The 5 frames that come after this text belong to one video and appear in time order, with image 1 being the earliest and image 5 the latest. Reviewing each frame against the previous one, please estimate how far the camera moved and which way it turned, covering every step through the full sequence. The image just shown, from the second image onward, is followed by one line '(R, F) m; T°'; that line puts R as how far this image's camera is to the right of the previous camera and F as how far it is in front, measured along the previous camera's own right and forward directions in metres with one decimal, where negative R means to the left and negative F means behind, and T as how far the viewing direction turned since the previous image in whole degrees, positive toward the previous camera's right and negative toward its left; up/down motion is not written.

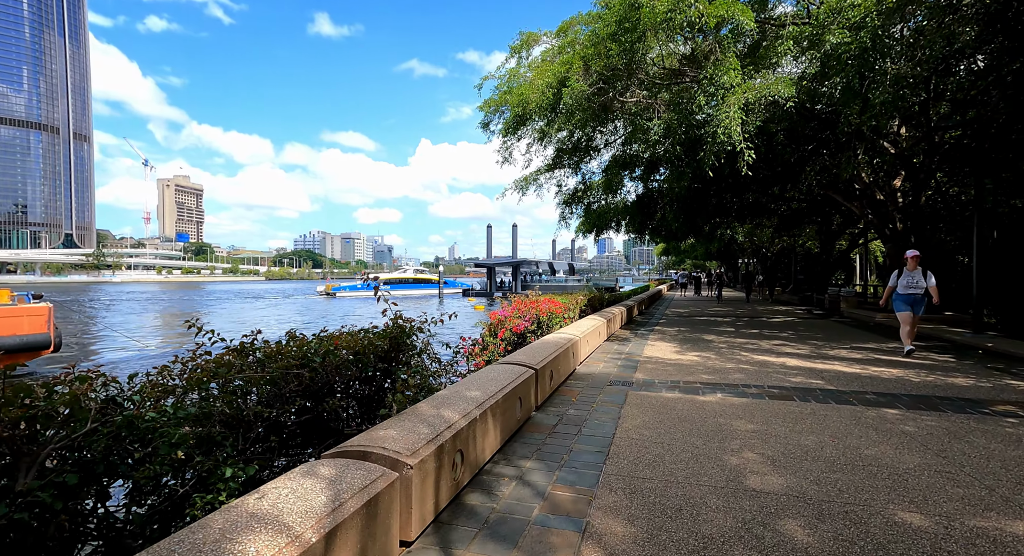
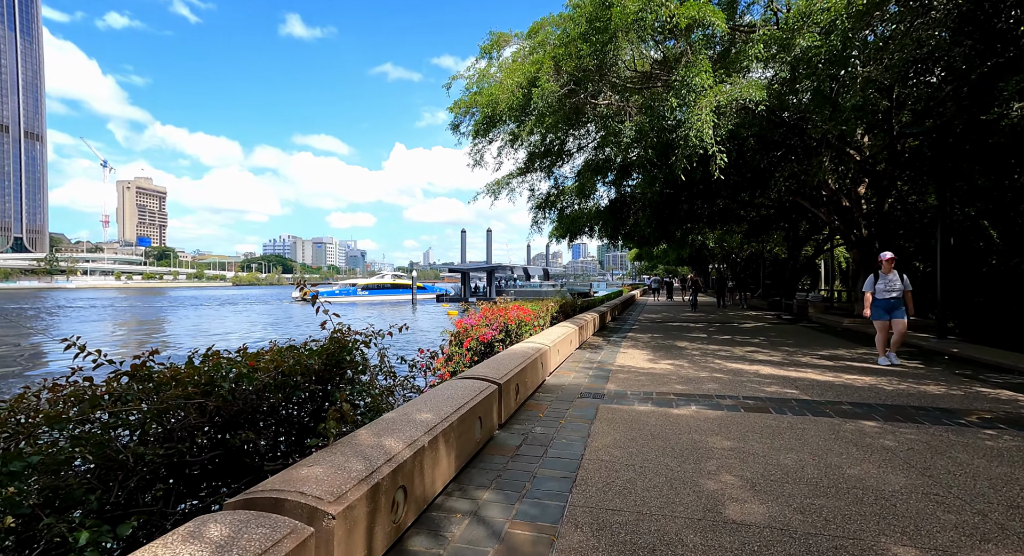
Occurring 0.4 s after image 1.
(+0.1, +0.3) m; +3°
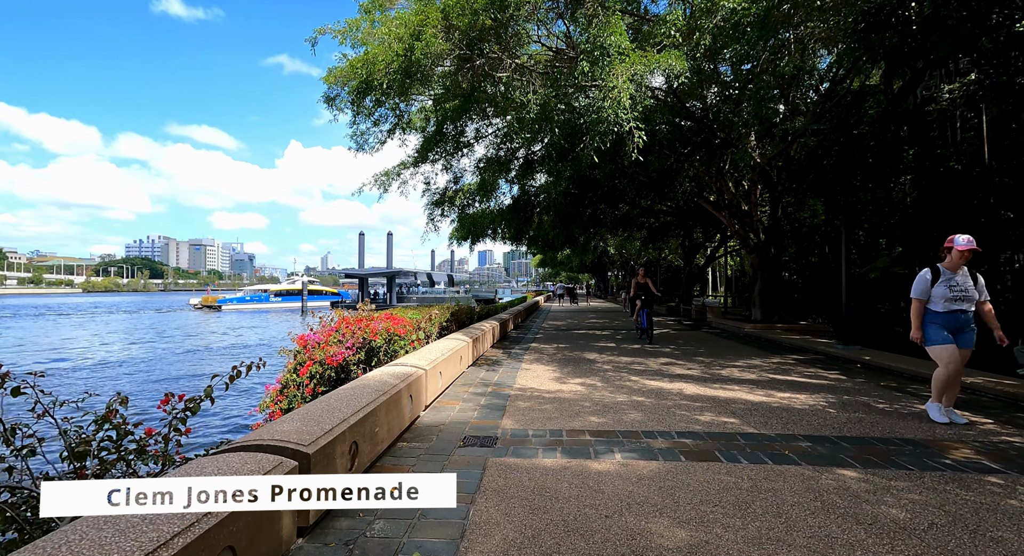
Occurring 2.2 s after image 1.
(+0.4, +1.6) m; +10°
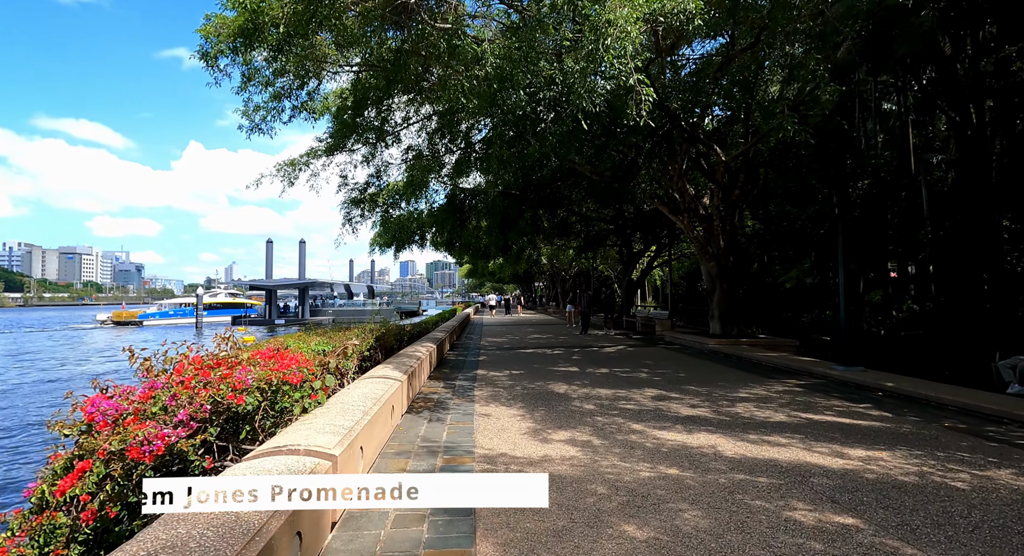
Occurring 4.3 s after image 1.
(-0.3, +2.2) m; +8°
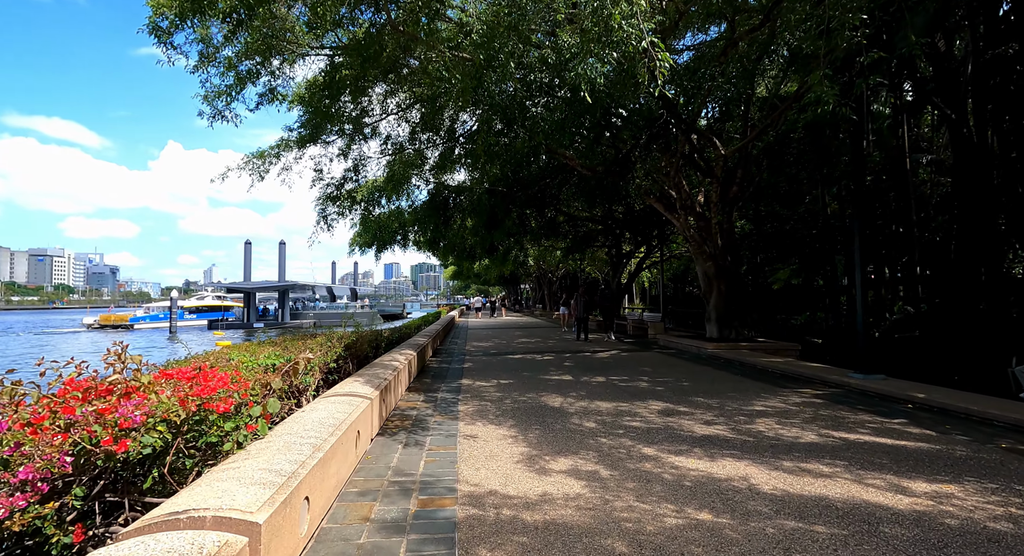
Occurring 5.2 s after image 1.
(0.0, +0.8) m; +2°
